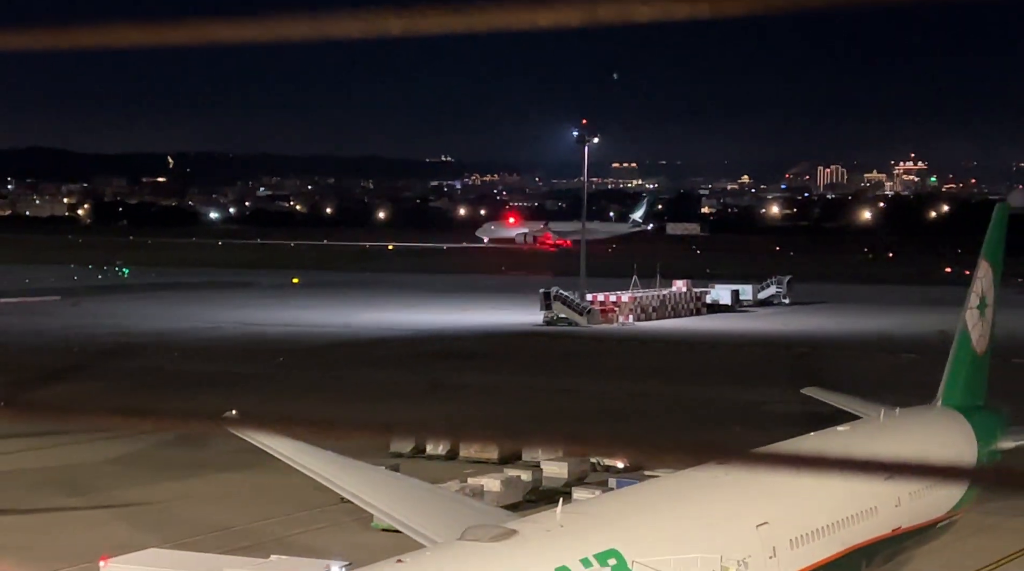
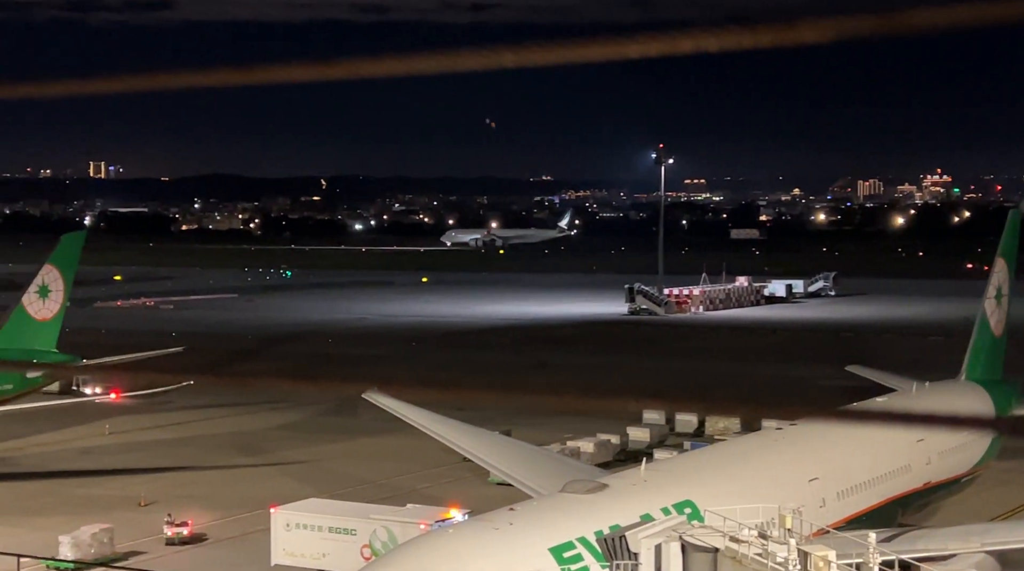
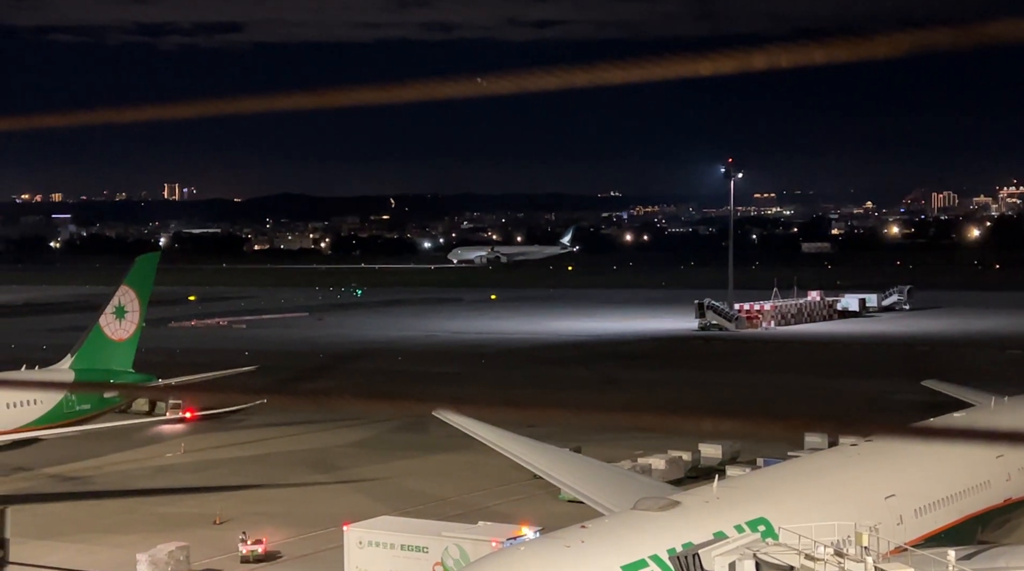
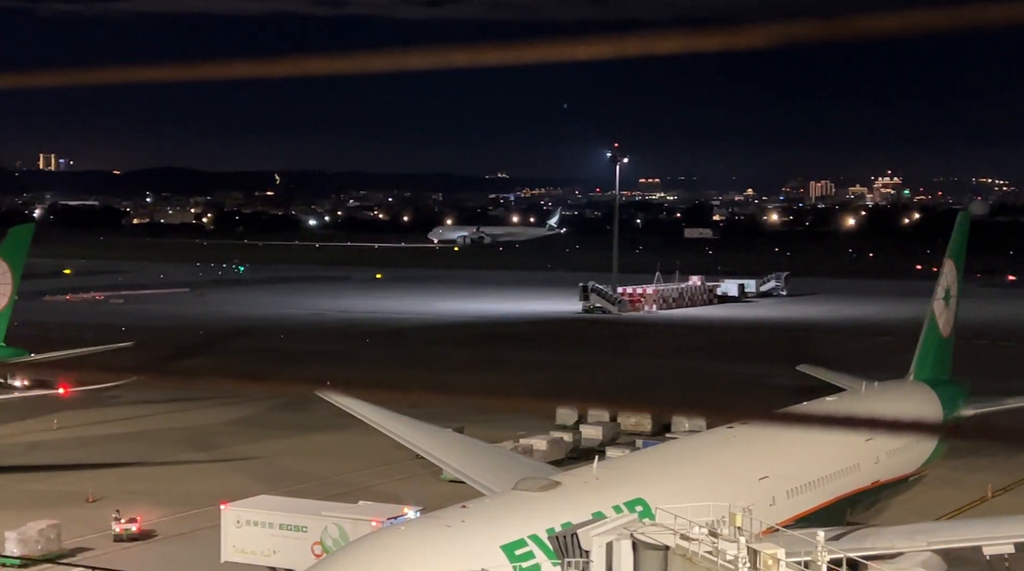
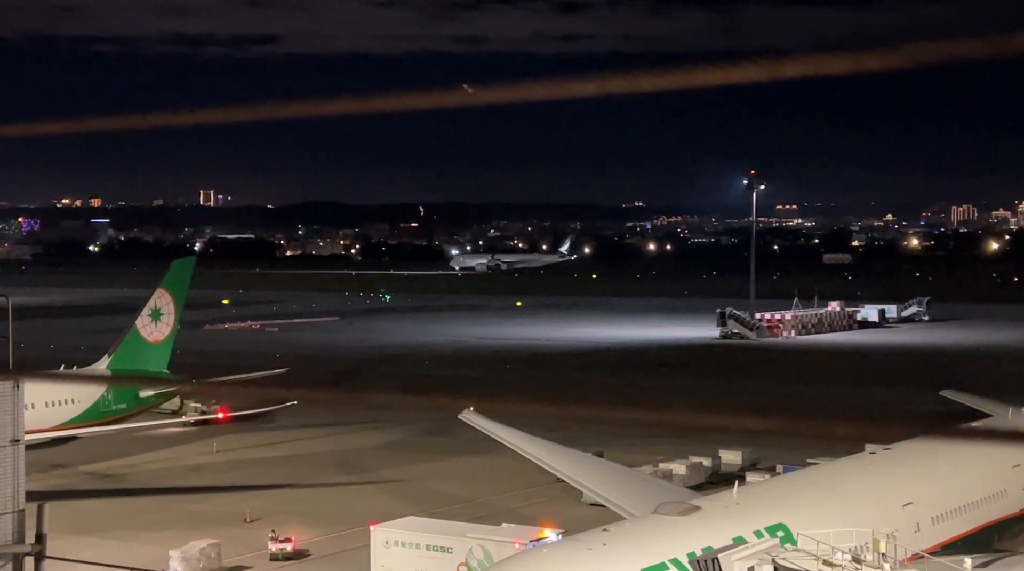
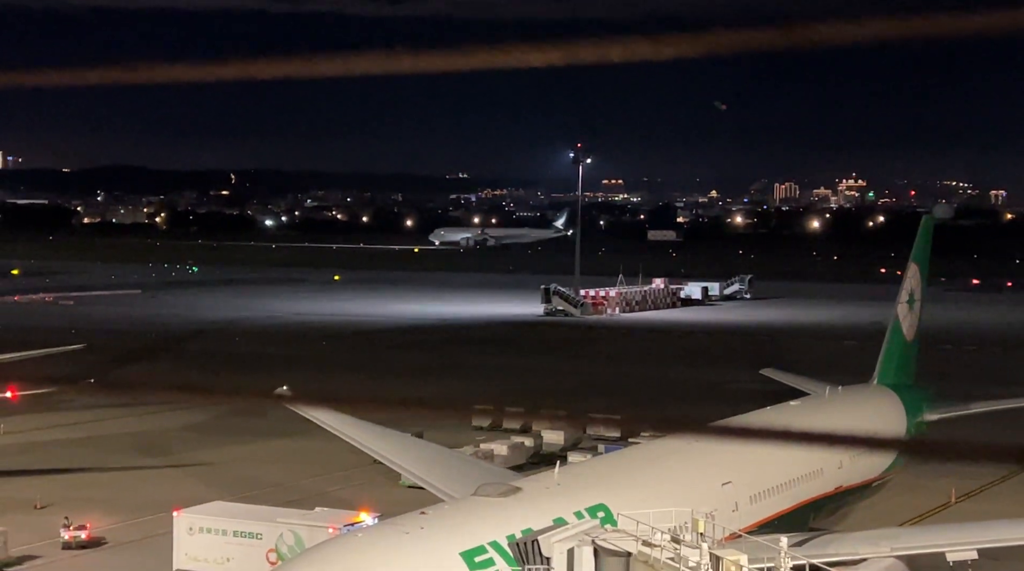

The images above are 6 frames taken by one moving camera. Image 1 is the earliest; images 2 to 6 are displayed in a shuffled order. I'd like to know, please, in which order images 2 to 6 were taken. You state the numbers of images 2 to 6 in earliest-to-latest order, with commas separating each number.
6, 4, 2, 3, 5
